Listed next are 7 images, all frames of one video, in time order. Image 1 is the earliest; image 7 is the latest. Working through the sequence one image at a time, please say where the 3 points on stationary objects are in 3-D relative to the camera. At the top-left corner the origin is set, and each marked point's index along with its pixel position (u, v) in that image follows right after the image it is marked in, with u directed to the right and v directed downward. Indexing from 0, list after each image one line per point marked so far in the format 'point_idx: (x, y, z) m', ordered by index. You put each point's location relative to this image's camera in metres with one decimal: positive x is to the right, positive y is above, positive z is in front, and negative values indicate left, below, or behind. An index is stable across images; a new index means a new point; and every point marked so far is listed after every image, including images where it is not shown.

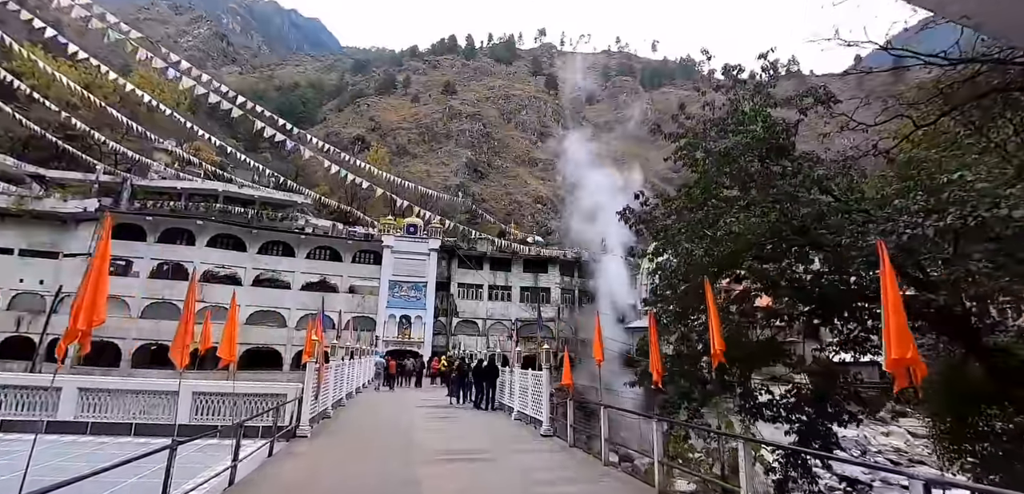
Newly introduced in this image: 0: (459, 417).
0: (-1.1, -3.8, +11.2) m
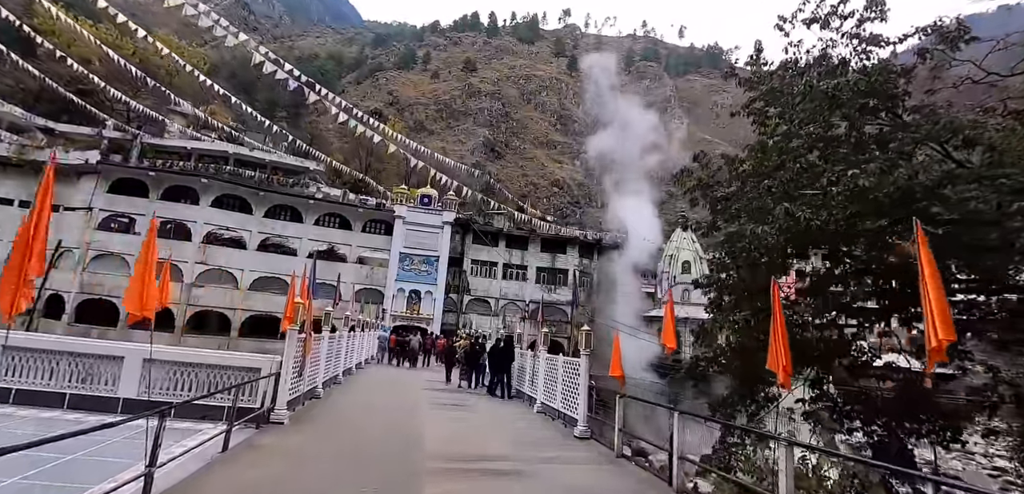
0: (-0.7, -3.0, +9.6) m
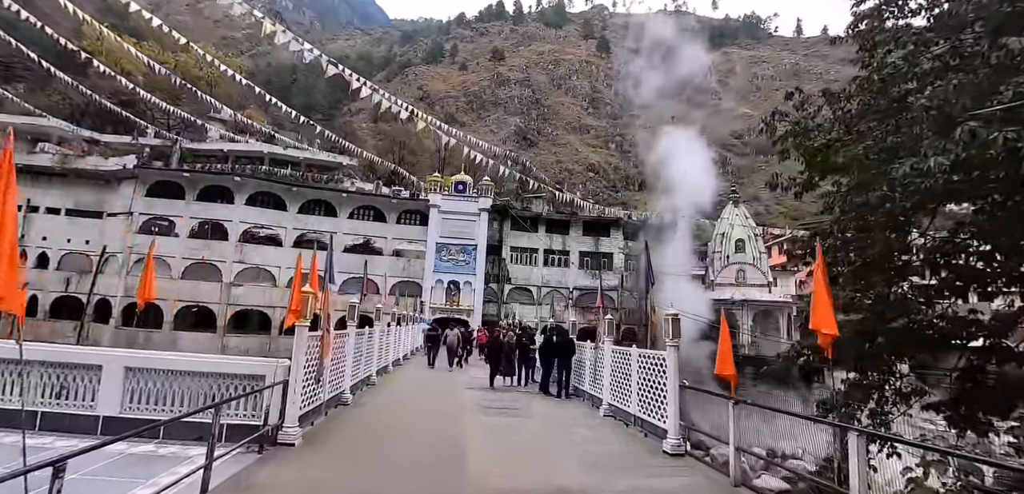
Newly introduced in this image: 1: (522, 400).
0: (+0.3, -2.6, +8.1) m
1: (+0.1, -2.8, +9.0) m
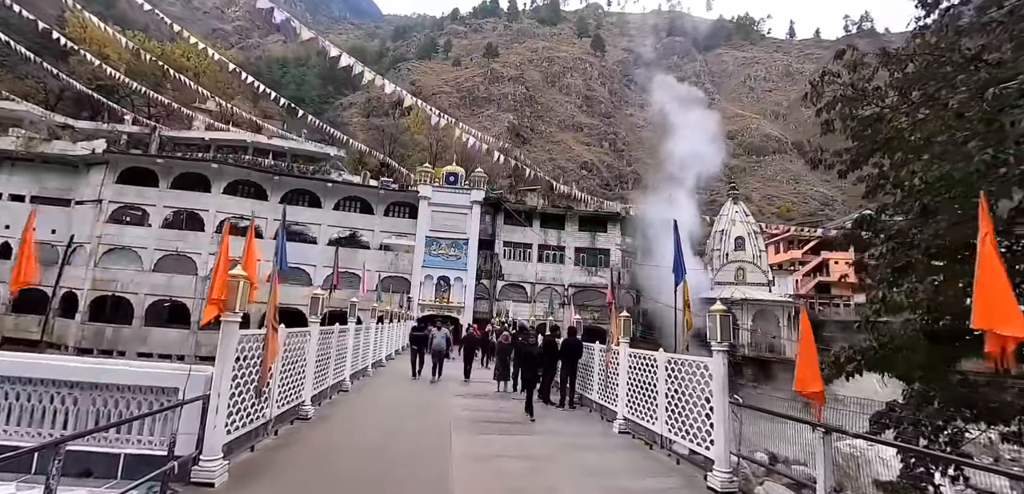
0: (+0.2, -2.4, +6.9) m
1: (+0.1, -2.6, +7.8) m
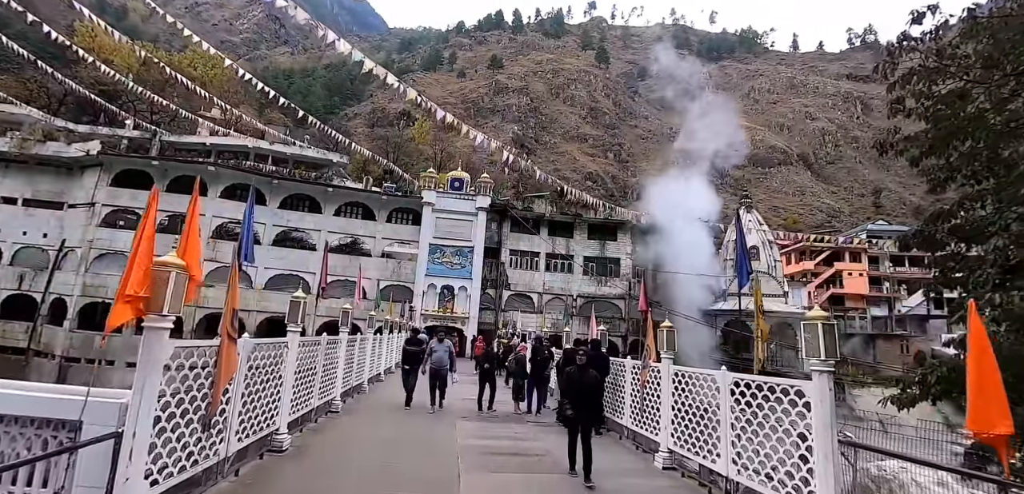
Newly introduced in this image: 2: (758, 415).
0: (+0.4, -2.4, +5.8) m
1: (+0.3, -2.5, +6.7) m
2: (+2.0, -1.4, +4.1) m
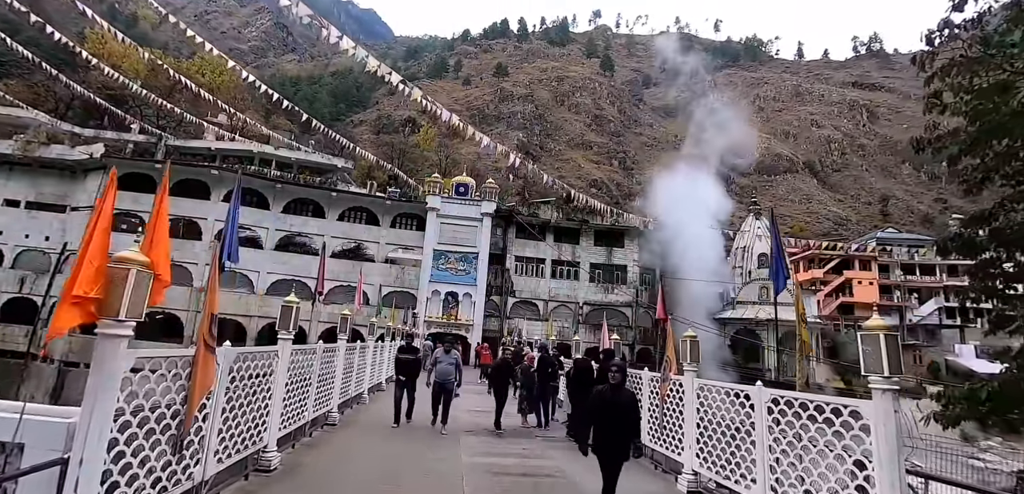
0: (+0.5, -2.4, +5.3) m
1: (+0.4, -2.6, +6.2) m
2: (+2.1, -1.4, +3.6) m
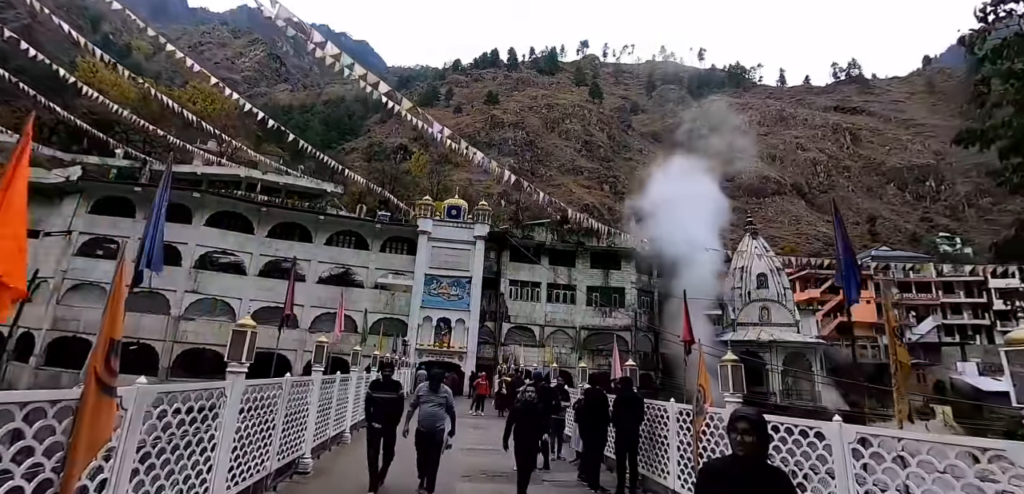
0: (+0.6, -2.5, +4.4) m
1: (+0.4, -2.7, +5.3) m
2: (+2.1, -1.4, +2.8) m
